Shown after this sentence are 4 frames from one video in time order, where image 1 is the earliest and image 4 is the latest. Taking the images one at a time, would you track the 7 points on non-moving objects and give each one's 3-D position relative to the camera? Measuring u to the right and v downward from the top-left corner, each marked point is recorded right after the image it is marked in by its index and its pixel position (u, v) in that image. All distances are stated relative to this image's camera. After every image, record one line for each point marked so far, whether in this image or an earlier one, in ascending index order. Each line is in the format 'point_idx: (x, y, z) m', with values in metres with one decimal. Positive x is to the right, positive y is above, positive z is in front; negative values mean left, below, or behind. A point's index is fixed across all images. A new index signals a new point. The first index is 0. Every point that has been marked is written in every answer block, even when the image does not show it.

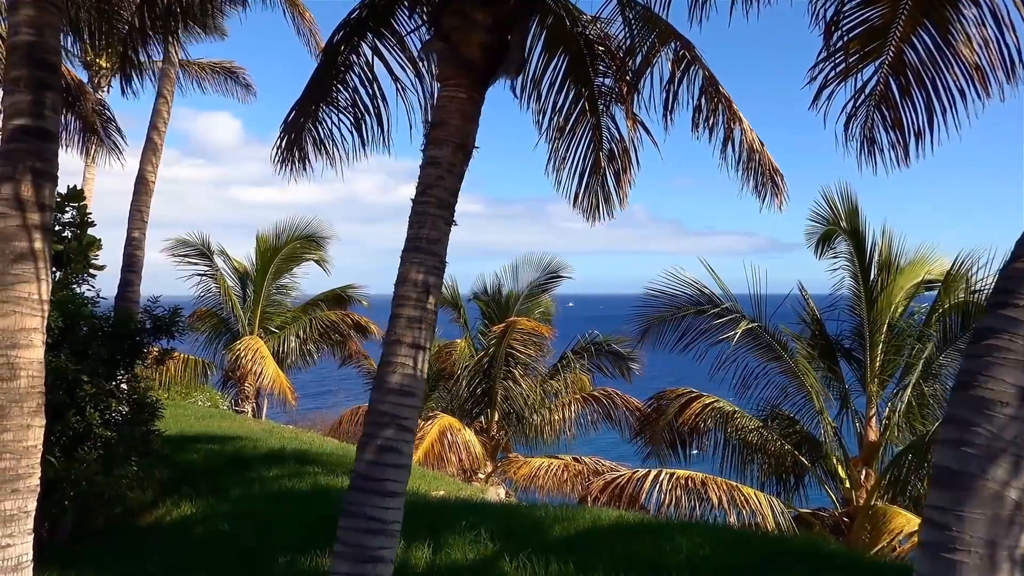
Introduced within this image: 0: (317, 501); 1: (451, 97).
0: (-1.7, -1.9, +6.6) m
1: (-0.3, +1.0, +3.9) m
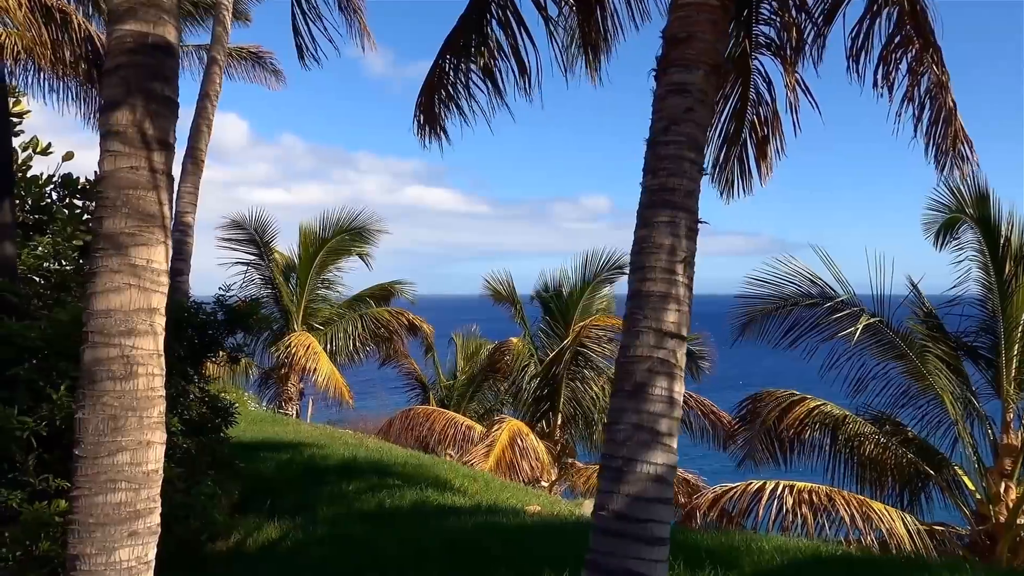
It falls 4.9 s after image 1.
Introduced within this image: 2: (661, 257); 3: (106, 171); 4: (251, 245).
0: (-0.6, -1.8, +5.6) m
1: (+0.7, +1.1, +2.9) m
2: (+0.5, +0.1, +2.7) m
3: (-1.4, +0.4, +2.6) m
4: (-4.8, +0.8, +14.0) m
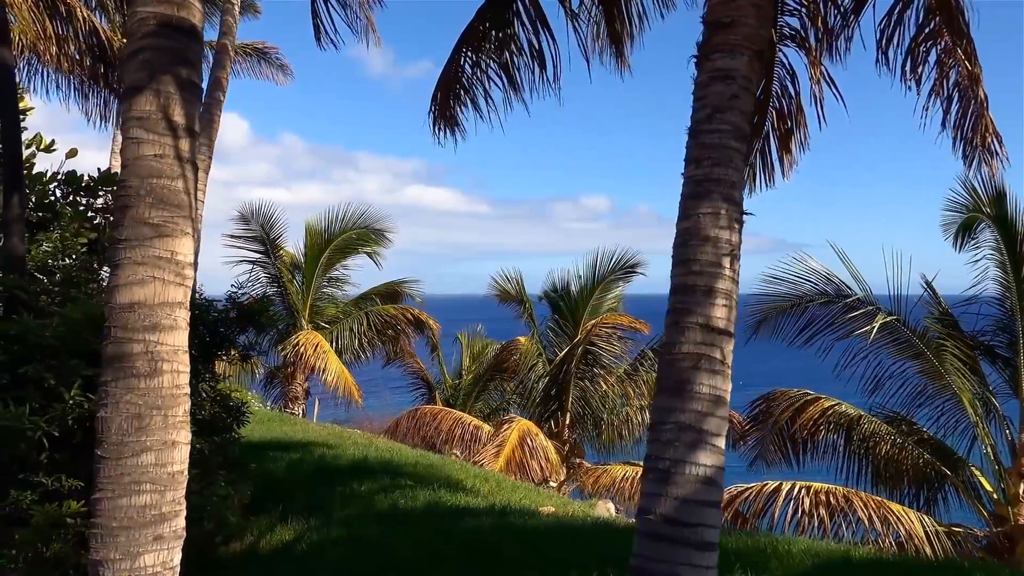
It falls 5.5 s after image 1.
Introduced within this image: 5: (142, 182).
0: (-0.5, -1.8, +5.5) m
1: (+0.8, +1.1, +2.8) m
2: (+0.7, +0.1, +2.6) m
3: (-1.3, +0.4, +2.5) m
4: (-4.7, +0.8, +13.9) m
5: (-1.2, +0.4, +2.5) m
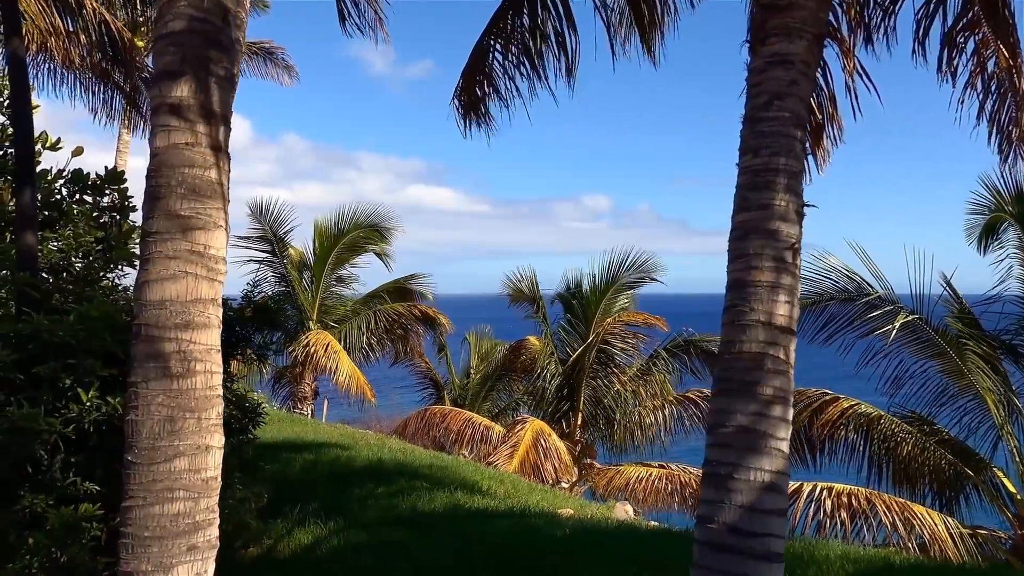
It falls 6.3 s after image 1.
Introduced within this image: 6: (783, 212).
0: (-0.3, -1.7, +5.4) m
1: (+1.0, +1.1, +2.7) m
2: (+0.8, +0.1, +2.5) m
3: (-1.1, +0.4, +2.4) m
4: (-4.5, +0.8, +13.7) m
5: (-1.1, +0.4, +2.4) m
6: (+0.9, +0.3, +2.5) m
